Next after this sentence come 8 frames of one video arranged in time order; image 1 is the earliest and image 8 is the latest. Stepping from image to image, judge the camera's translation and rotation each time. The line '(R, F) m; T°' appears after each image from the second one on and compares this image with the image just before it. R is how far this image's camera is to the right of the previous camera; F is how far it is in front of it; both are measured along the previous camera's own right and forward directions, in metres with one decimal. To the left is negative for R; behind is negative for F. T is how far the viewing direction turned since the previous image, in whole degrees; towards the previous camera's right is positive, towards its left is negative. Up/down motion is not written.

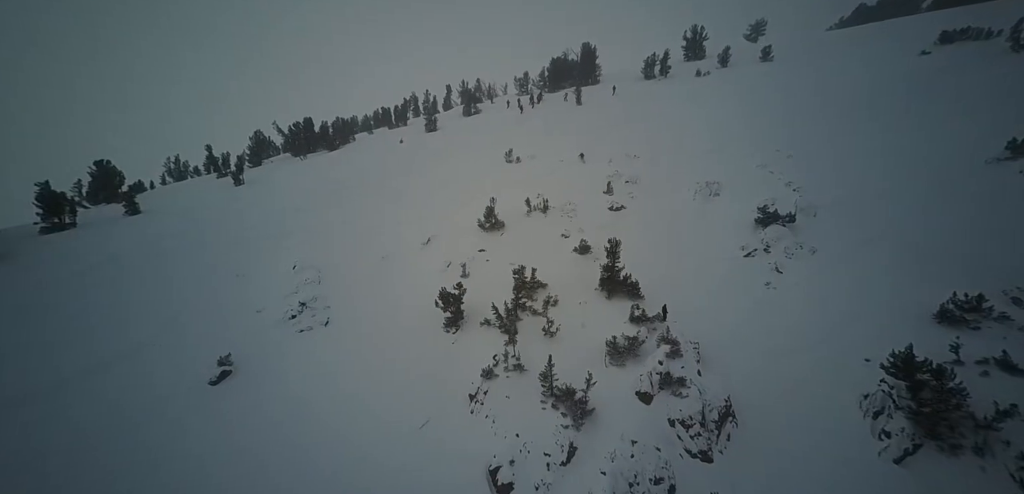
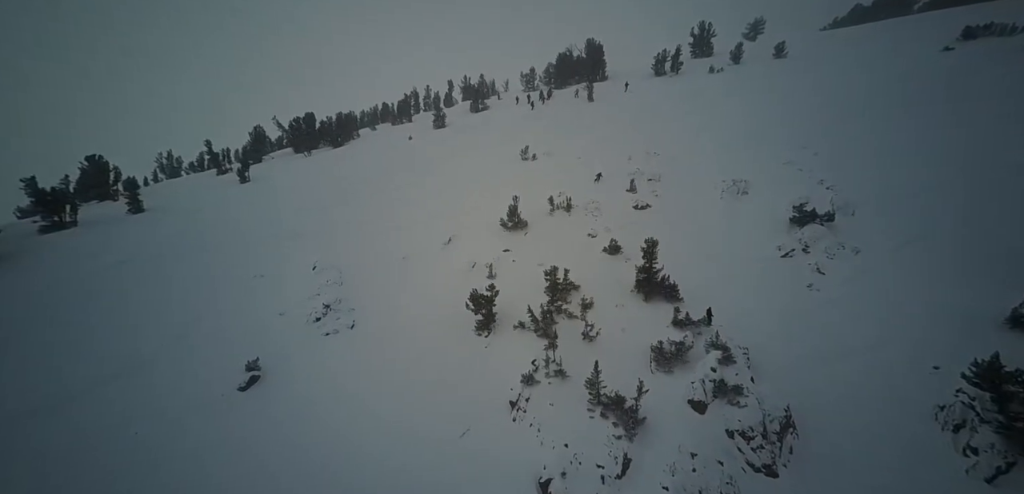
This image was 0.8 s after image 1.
(-0.9, +0.6) m; +1°
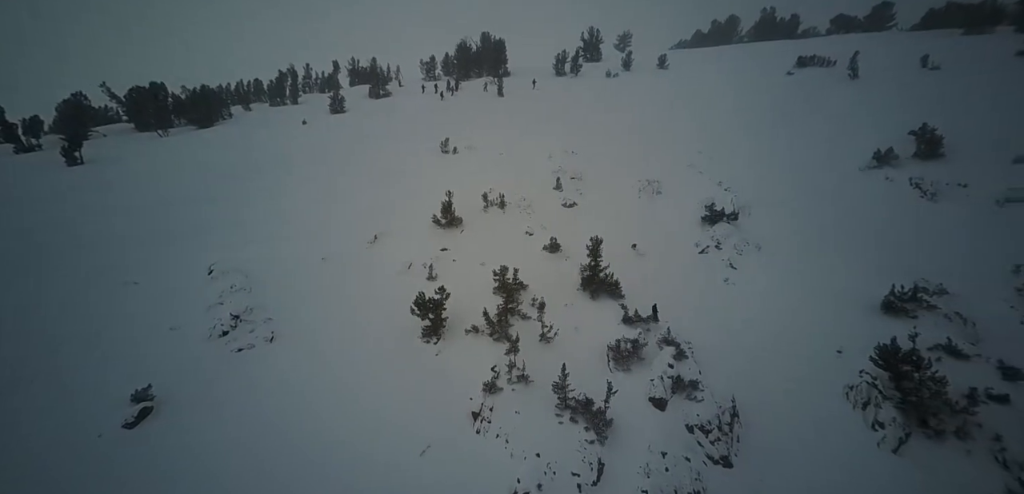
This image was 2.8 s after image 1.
(-1.5, +0.8) m; +15°
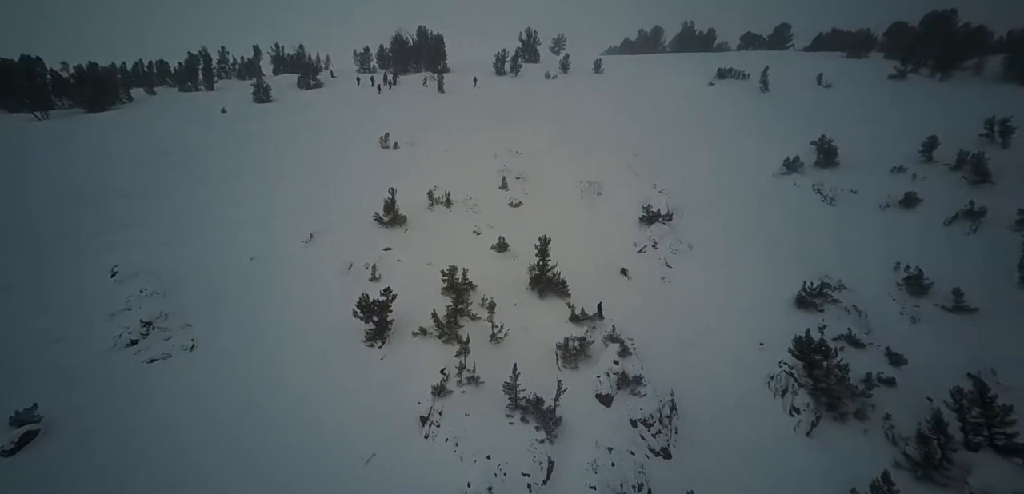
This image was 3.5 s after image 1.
(-0.3, +0.1) m; +8°
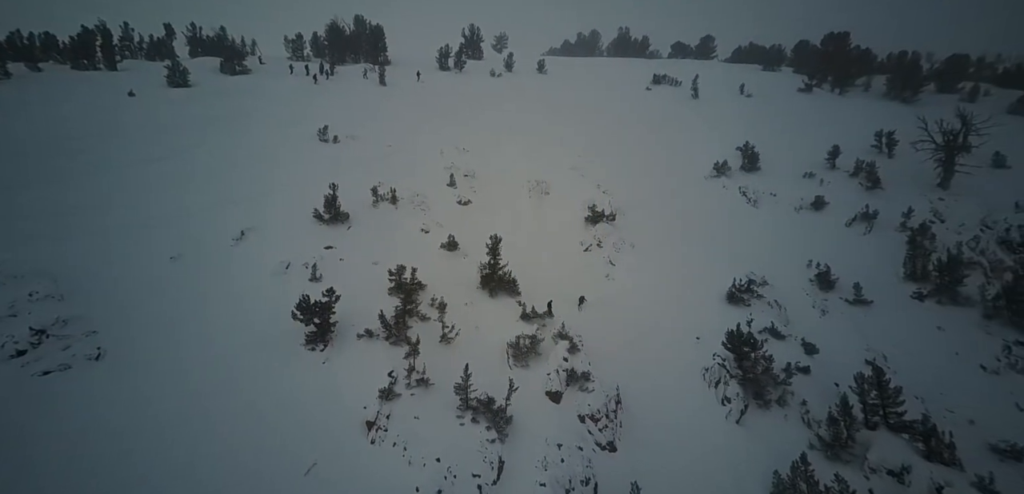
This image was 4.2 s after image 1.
(-0.2, +0.1) m; +7°
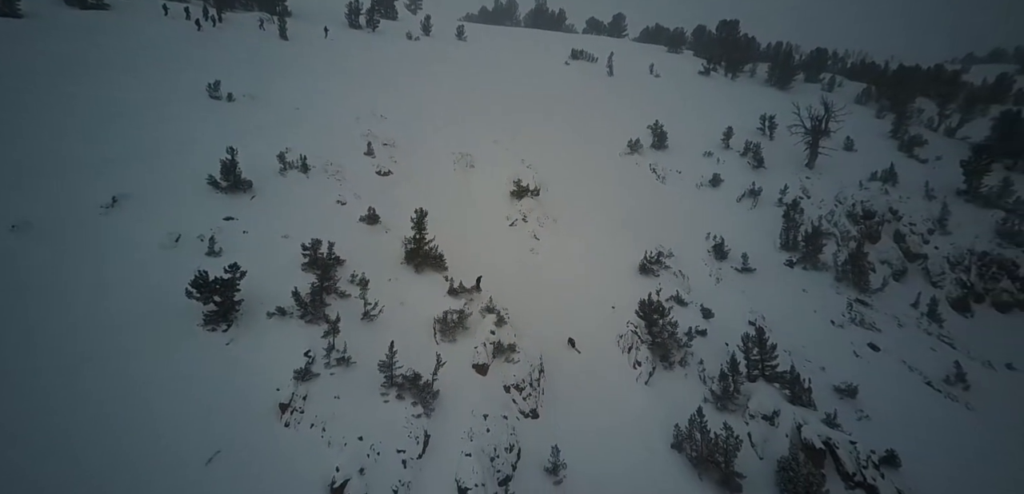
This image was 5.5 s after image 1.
(-0.2, +0.1) m; +9°
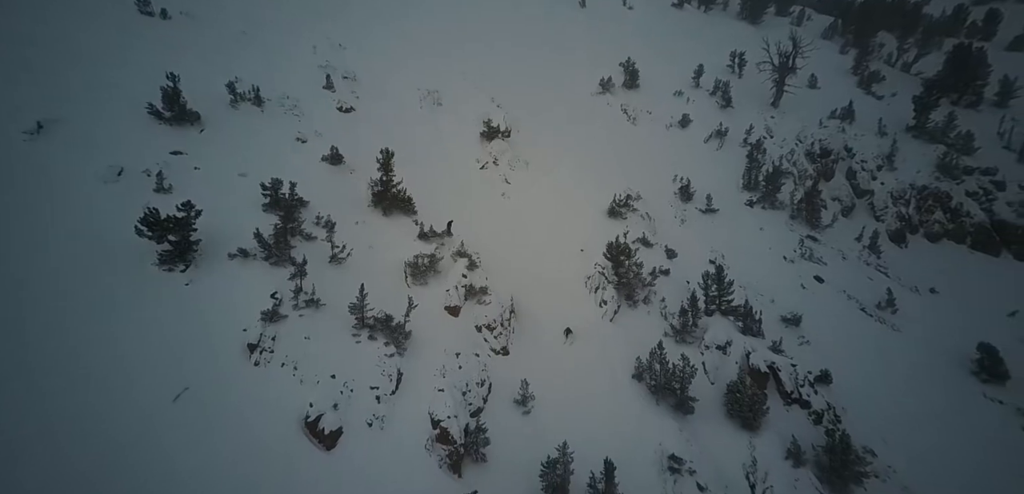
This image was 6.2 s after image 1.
(0.0, 0.0) m; +4°
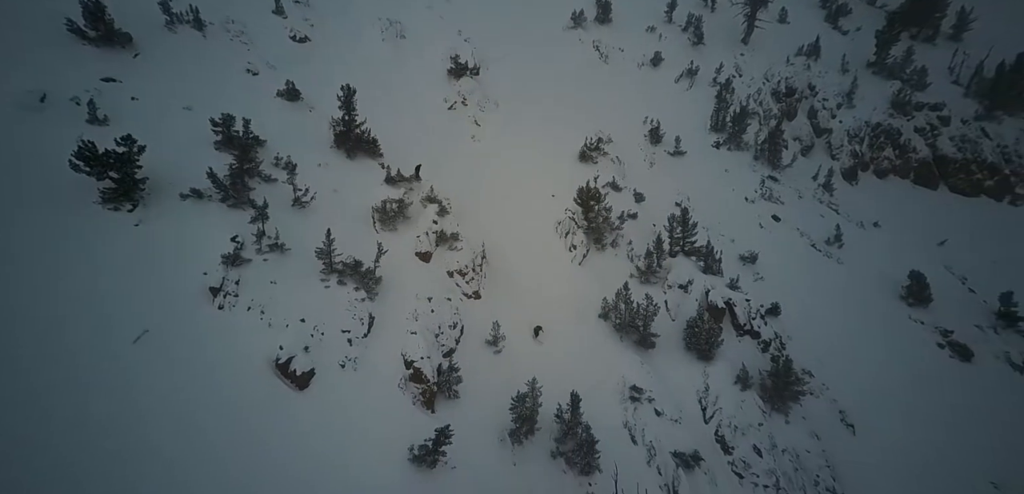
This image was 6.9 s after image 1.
(0.0, +0.1) m; +3°
